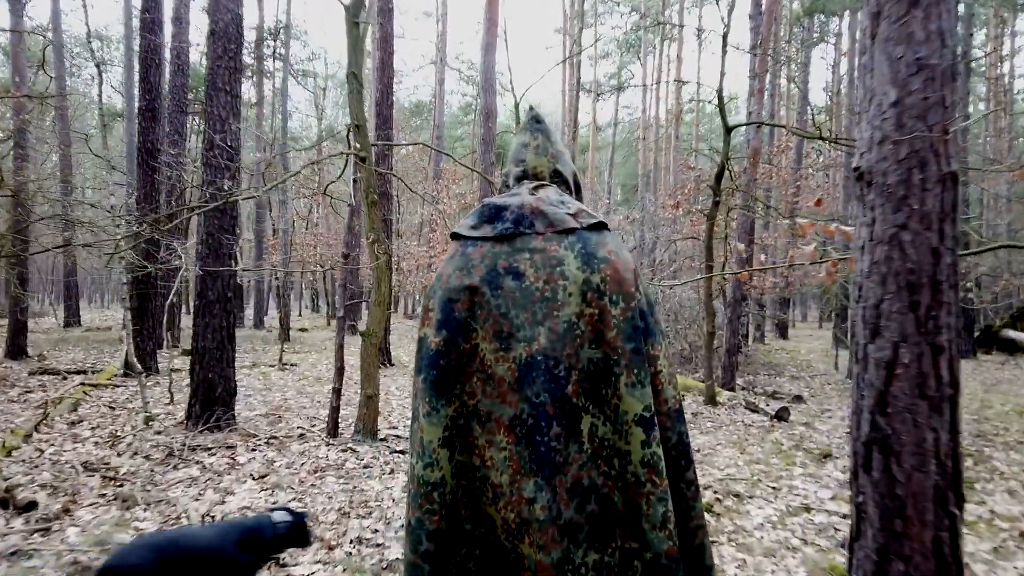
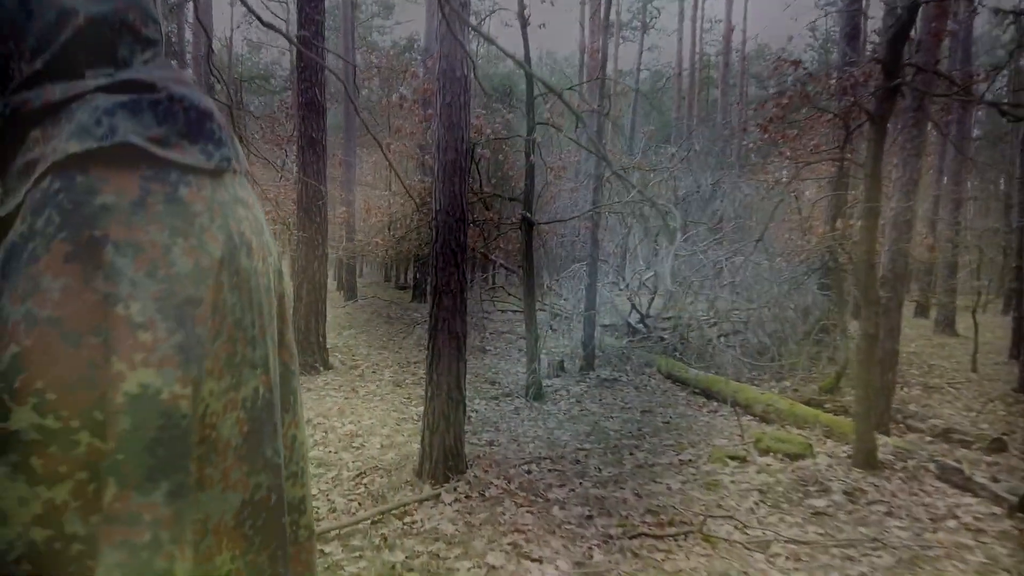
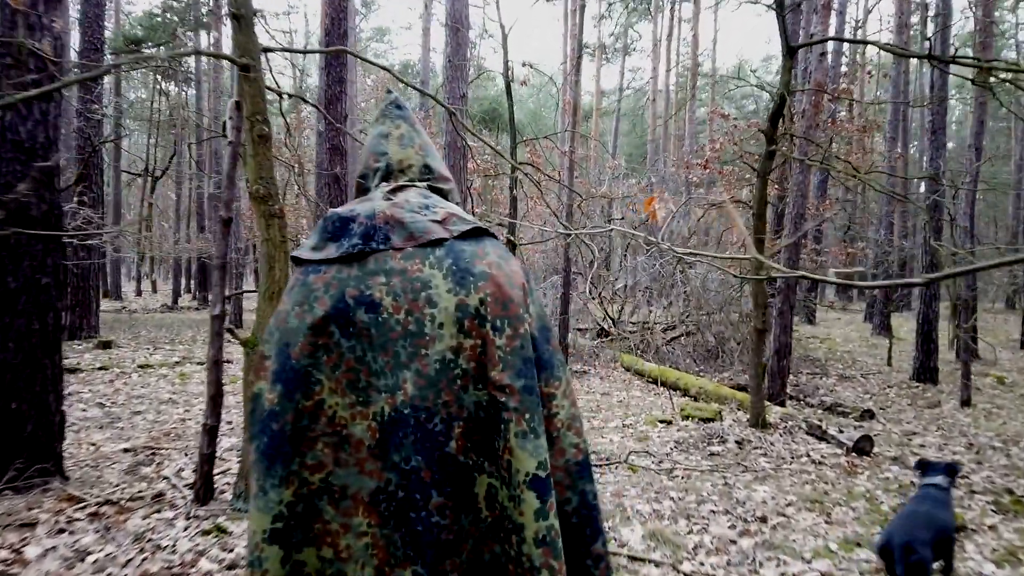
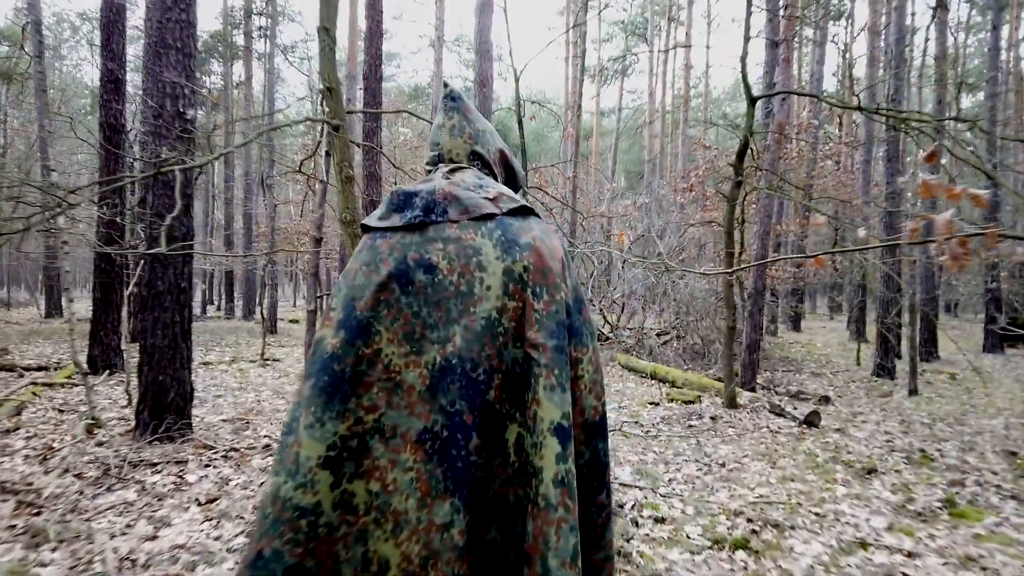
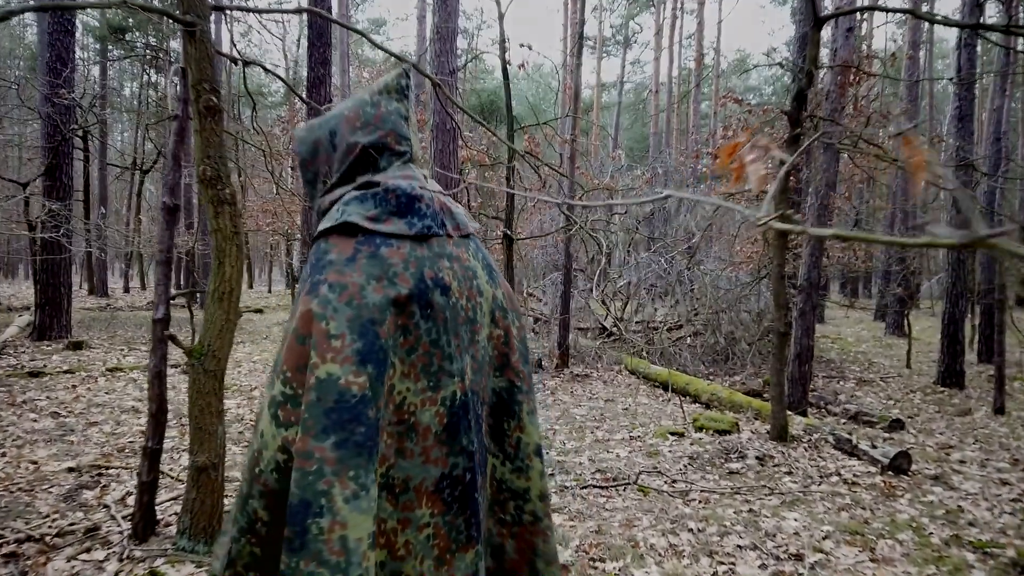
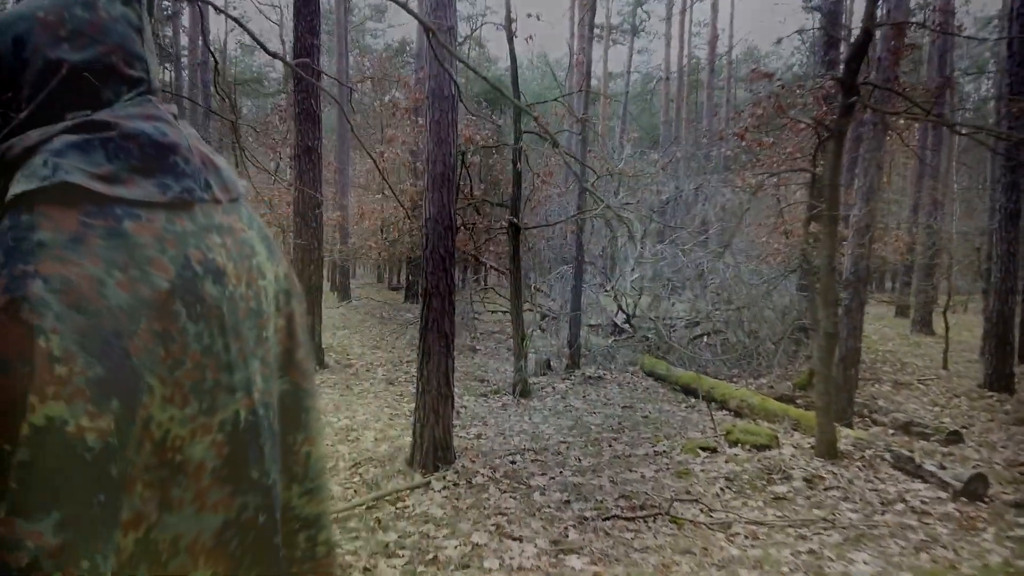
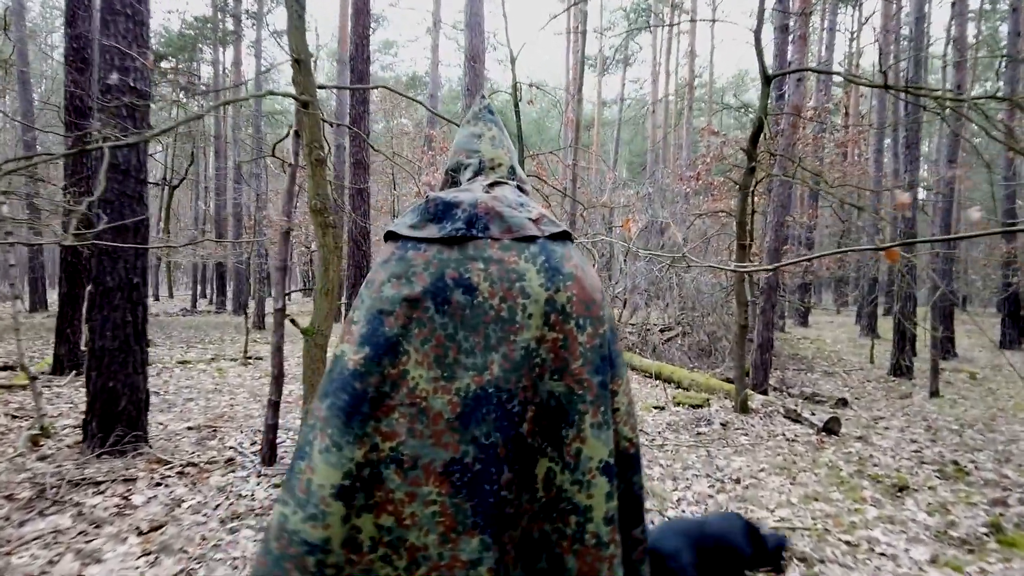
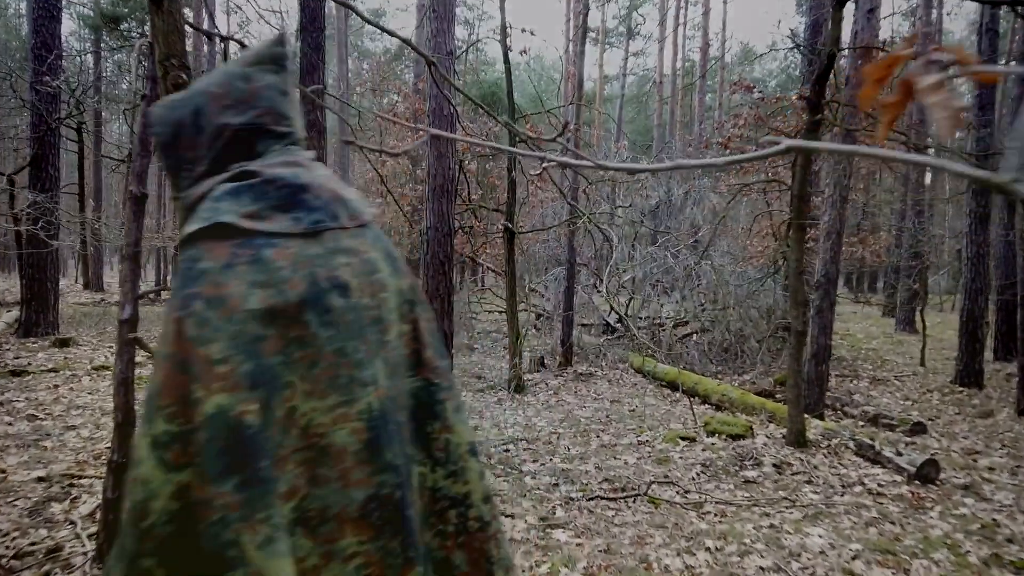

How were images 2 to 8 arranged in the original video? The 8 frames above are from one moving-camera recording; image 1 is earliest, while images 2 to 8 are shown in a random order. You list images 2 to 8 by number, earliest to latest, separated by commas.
4, 7, 3, 5, 8, 6, 2
